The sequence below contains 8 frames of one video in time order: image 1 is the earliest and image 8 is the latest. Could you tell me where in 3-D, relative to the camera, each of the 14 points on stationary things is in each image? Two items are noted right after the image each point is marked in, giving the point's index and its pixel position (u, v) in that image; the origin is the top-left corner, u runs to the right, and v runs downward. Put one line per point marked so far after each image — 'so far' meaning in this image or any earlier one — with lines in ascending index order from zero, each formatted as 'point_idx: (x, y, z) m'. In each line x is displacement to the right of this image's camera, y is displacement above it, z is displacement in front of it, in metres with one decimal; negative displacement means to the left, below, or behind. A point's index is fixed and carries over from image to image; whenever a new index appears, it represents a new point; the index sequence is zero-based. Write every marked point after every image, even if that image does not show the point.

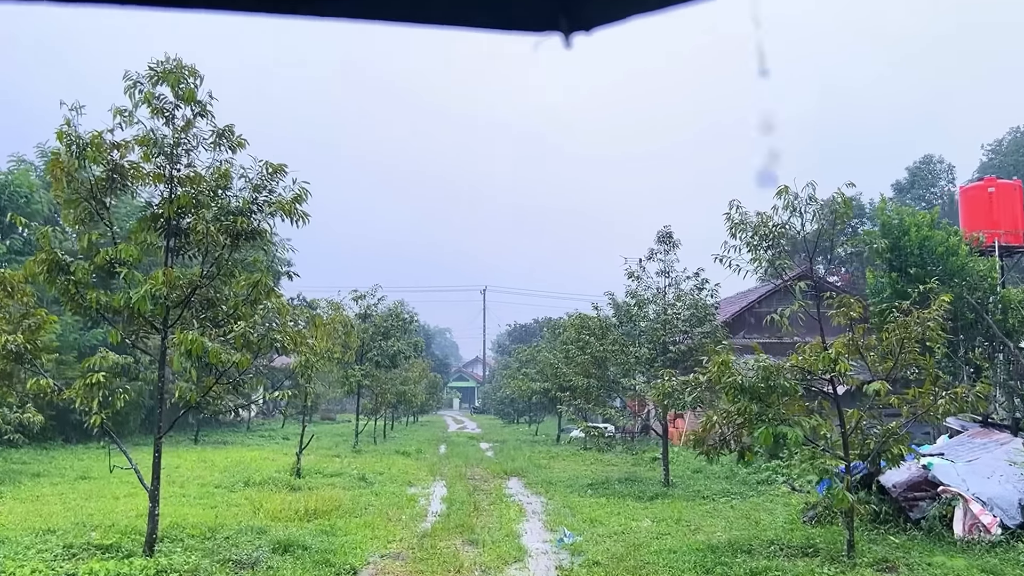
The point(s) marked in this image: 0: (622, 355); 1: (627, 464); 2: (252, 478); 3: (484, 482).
0: (+1.9, -1.1, +11.3) m
1: (+2.2, -3.5, +13.0) m
2: (-3.9, -2.8, +9.9) m
3: (-0.5, -3.3, +11.3) m
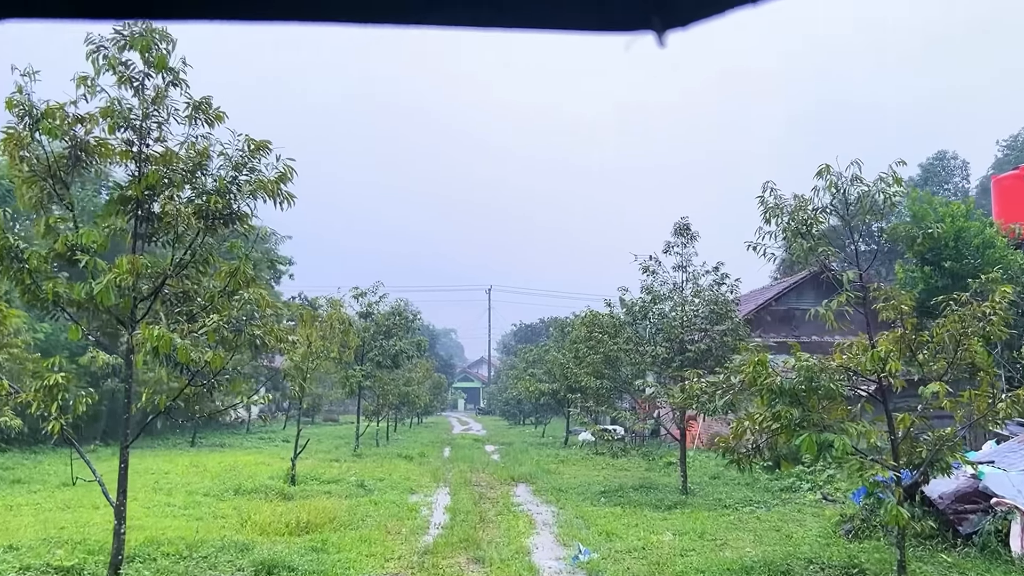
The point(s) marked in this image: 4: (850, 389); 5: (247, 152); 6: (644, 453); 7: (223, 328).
0: (+2.0, -1.1, +10.7) m
1: (+2.4, -3.4, +12.3) m
2: (-3.7, -2.8, +9.3) m
3: (-0.3, -3.2, +10.6) m
4: (+2.8, -0.8, +5.5) m
5: (-2.0, +1.0, +5.1) m
6: (+2.3, -2.8, +11.4) m
7: (-1.9, -0.3, +4.5) m
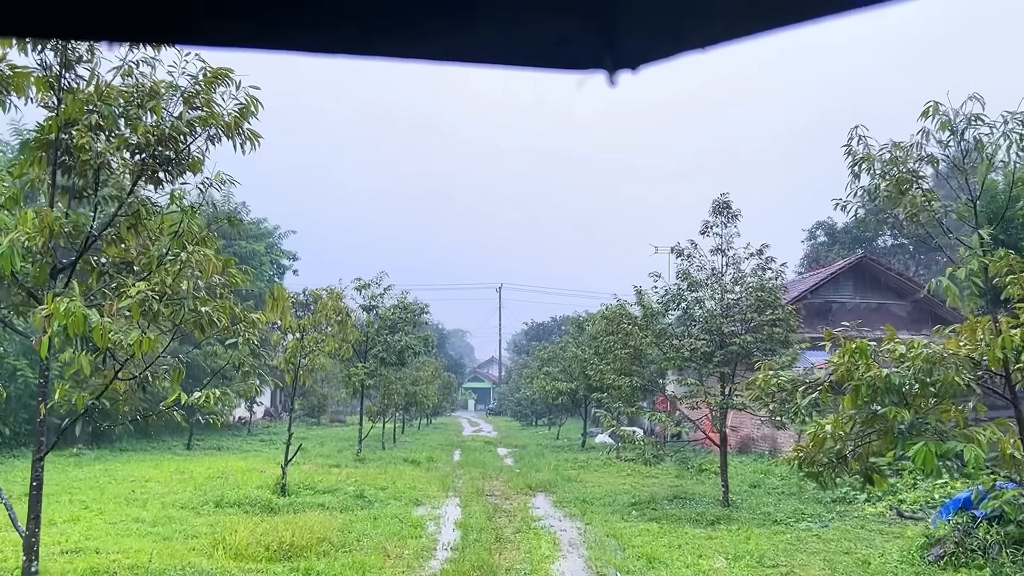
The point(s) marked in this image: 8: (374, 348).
0: (+2.3, -0.9, +9.5) m
1: (+2.7, -3.2, +11.1) m
2: (-3.5, -2.6, +8.2) m
3: (-0.1, -3.0, +9.5) m
4: (+3.0, -0.6, +4.3) m
5: (-1.8, +1.2, +3.9) m
6: (+2.6, -2.6, +10.2) m
7: (-1.8, -0.1, +3.3) m
8: (-3.0, -1.3, +14.7) m
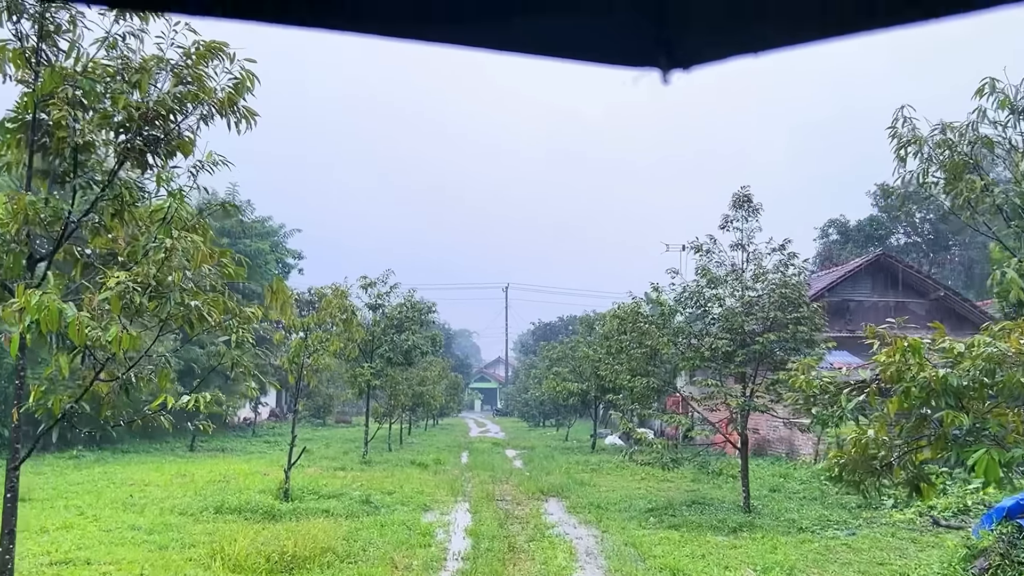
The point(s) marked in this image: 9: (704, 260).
0: (+2.4, -0.8, +9.1) m
1: (+2.8, -3.1, +10.7) m
2: (-3.4, -2.5, +7.9) m
3: (+0.1, -3.0, +9.1) m
4: (+3.1, -0.6, +4.0) m
5: (-1.7, +1.3, +3.6) m
6: (+2.7, -2.6, +9.8) m
7: (-1.7, 0.0, +3.0) m
8: (-2.8, -1.3, +14.4) m
9: (+2.6, +0.4, +9.1) m
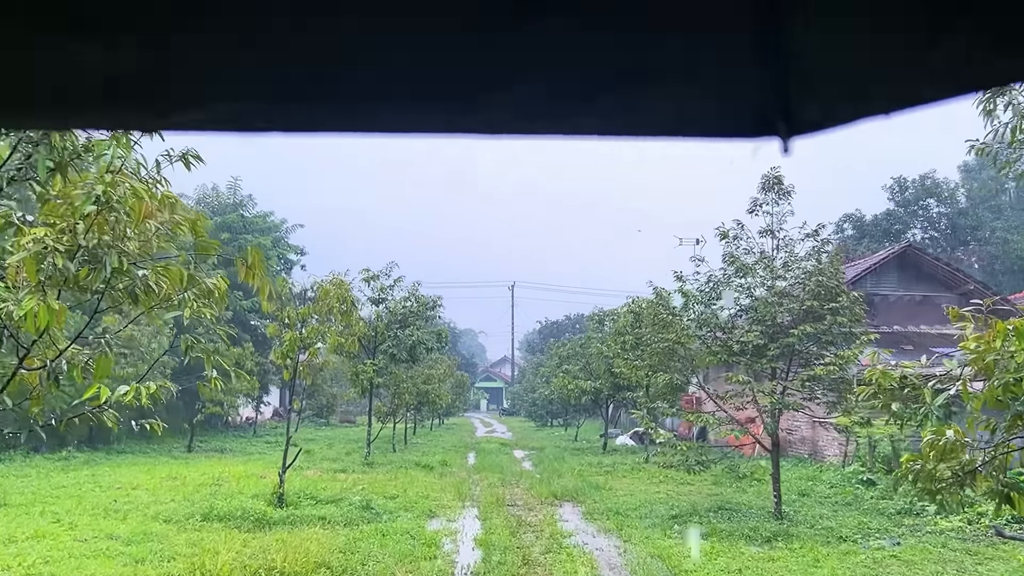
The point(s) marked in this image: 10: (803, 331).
0: (+2.6, -0.7, +8.5) m
1: (+3.0, -3.0, +10.1) m
2: (-3.2, -2.4, +7.2) m
3: (+0.2, -2.8, +8.5) m
4: (+3.2, -0.4, +3.3) m
5: (-1.6, +1.4, +2.9) m
6: (+2.9, -2.5, +9.2) m
7: (-1.6, +0.1, +2.4) m
8: (-2.6, -1.2, +13.8) m
9: (+2.8, +0.5, +8.4) m
10: (+3.3, -0.5, +7.7) m
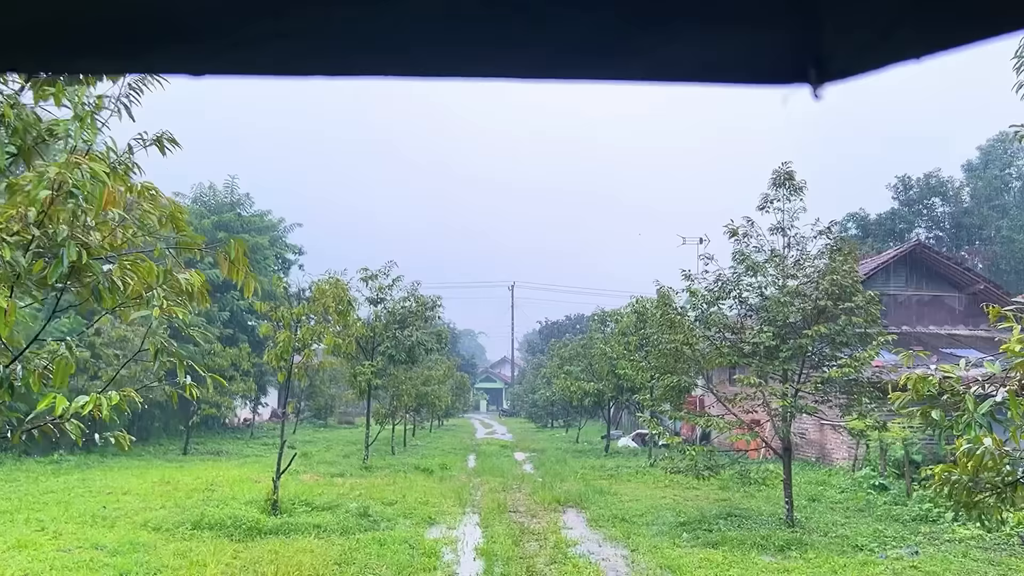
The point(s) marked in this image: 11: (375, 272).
0: (+2.6, -0.7, +8.2) m
1: (+3.0, -3.0, +9.8) m
2: (-3.2, -2.4, +7.0) m
3: (+0.2, -2.8, +8.2) m
4: (+3.2, -0.4, +3.0) m
5: (-1.6, +1.4, +2.7) m
6: (+2.9, -2.4, +8.9) m
7: (-1.5, +0.1, +2.1) m
8: (-2.6, -1.2, +13.5) m
9: (+2.8, +0.5, +8.1) m
10: (+3.4, -0.5, +7.5) m
11: (-2.8, +0.3, +13.4) m
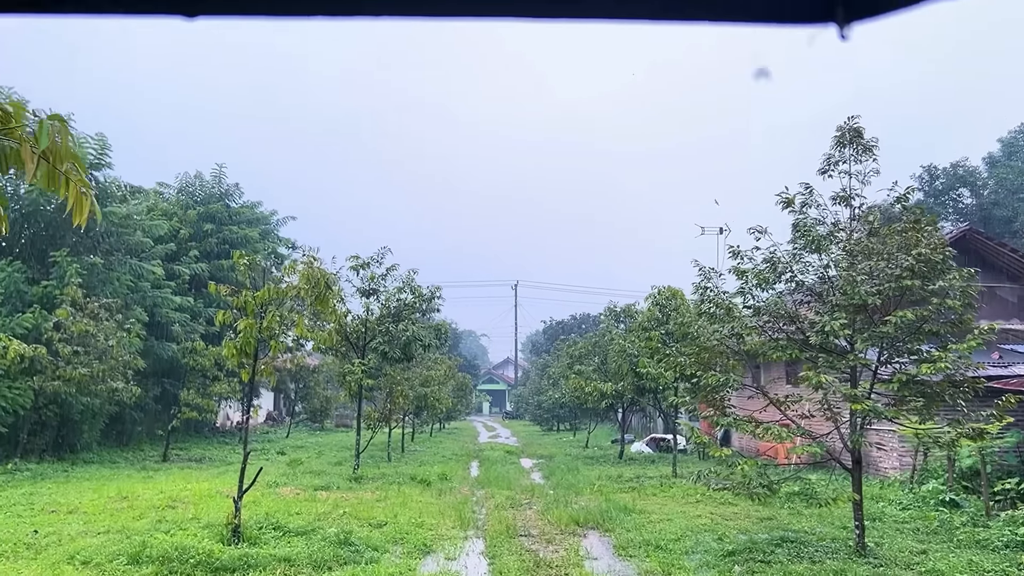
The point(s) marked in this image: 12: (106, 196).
0: (+2.7, -0.5, +6.8) m
1: (+3.1, -2.8, +8.4) m
2: (-3.1, -2.2, +5.6) m
3: (+0.4, -2.6, +6.8) m
4: (+3.3, -0.2, +1.7) m
5: (-1.5, +1.6, +1.3) m
6: (+3.0, -2.2, +7.5) m
7: (-1.4, +0.3, +0.8) m
8: (-2.5, -1.0, +12.2) m
9: (+2.9, +0.7, +6.8) m
10: (+3.5, -0.3, +6.1) m
11: (-2.6, +0.5, +12.1) m
12: (-8.7, +2.0, +14.4) m
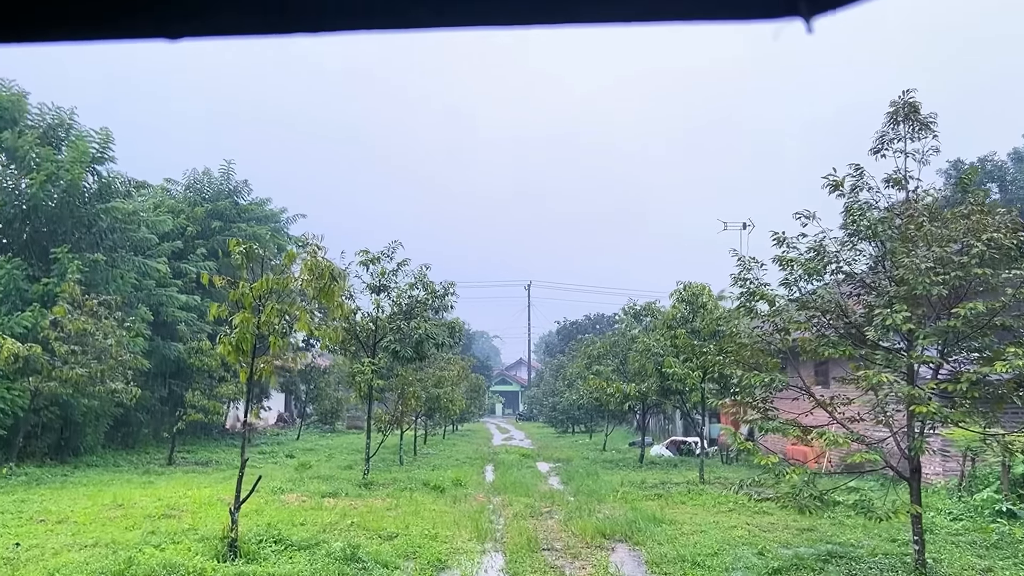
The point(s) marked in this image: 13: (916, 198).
0: (+2.9, -0.4, +6.2) m
1: (+3.4, -2.7, +7.8) m
2: (-2.9, -2.1, +5.1) m
3: (+0.6, -2.5, +6.3) m
4: (+3.4, -0.1, +1.0) m
5: (-1.4, +1.7, +0.8) m
6: (+3.3, -2.2, +6.9) m
7: (-1.4, +0.4, +0.2) m
8: (-2.2, -0.9, +11.6) m
9: (+3.1, +0.8, +6.2) m
10: (+3.7, -0.2, +5.5) m
11: (-2.3, +0.6, +11.6) m
12: (-8.4, +2.0, +13.9) m
13: (+3.7, +0.8, +6.0) m
